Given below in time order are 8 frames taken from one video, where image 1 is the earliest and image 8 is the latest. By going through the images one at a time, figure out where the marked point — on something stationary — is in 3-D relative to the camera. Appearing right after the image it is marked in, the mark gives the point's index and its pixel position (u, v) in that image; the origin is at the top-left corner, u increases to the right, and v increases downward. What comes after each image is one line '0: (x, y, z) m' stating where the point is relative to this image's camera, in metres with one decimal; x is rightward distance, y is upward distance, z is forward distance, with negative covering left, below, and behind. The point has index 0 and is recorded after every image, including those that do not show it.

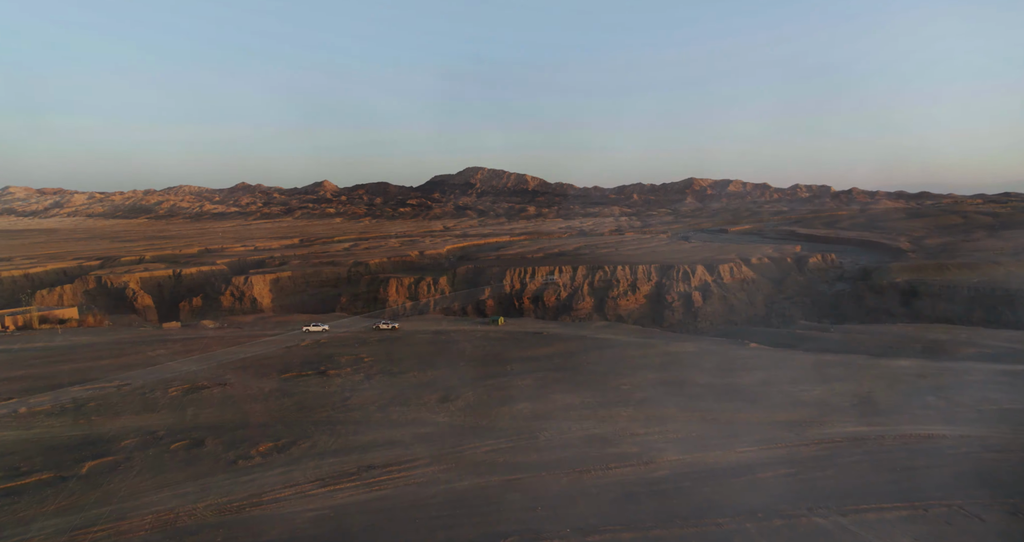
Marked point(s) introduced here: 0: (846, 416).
0: (+5.9, -2.5, +11.0) m
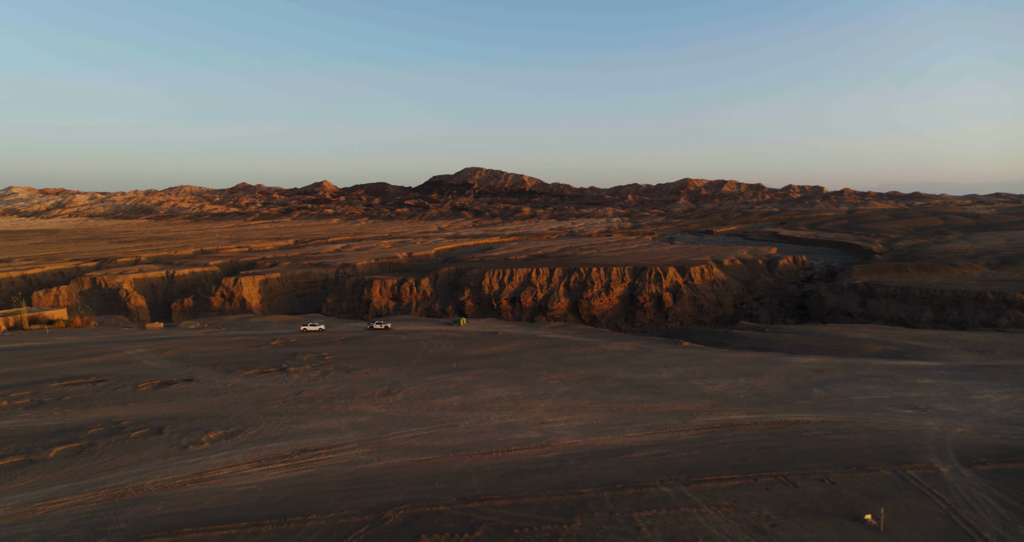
0: (+4.4, -2.7, +12.3) m
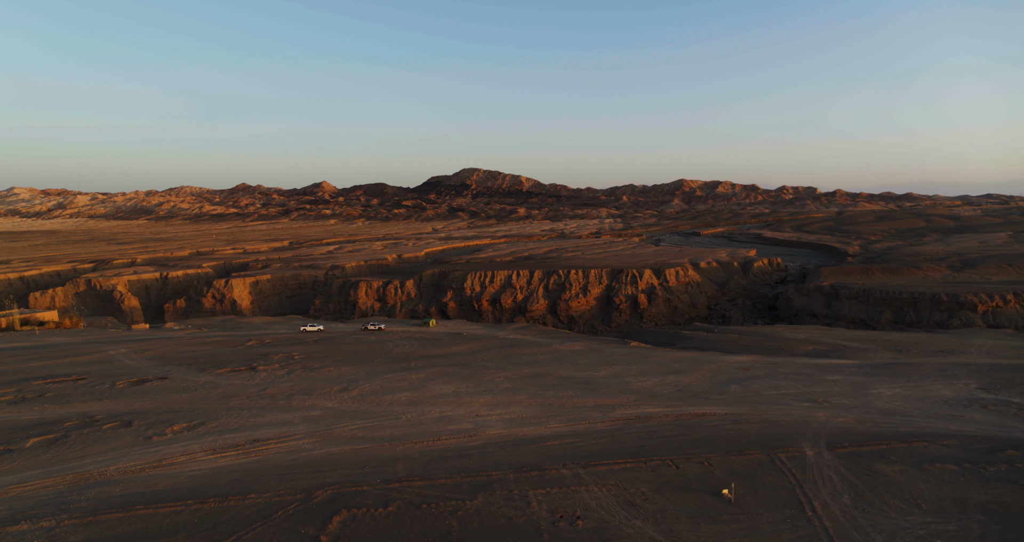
0: (+3.1, -2.8, +13.5) m
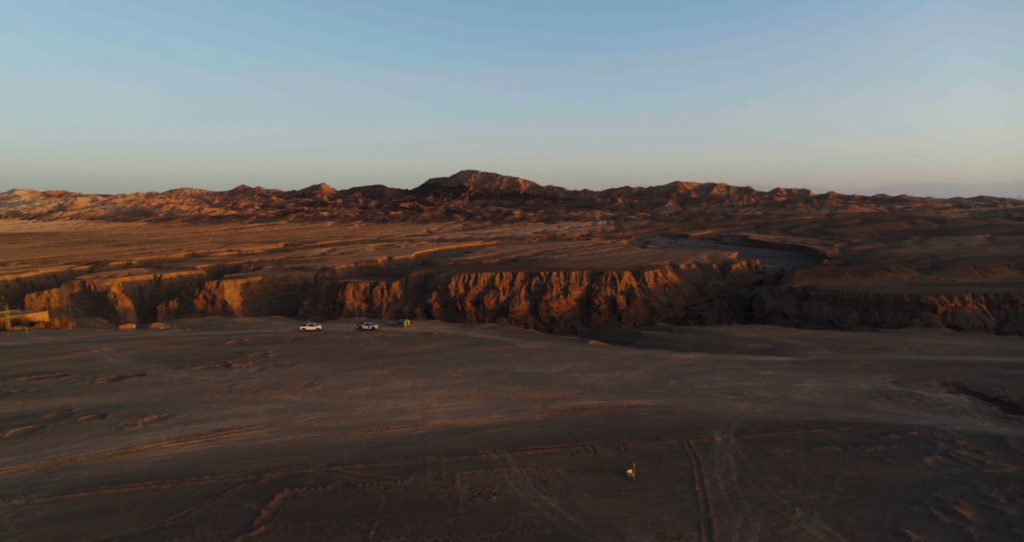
0: (+2.0, -2.8, +14.4) m
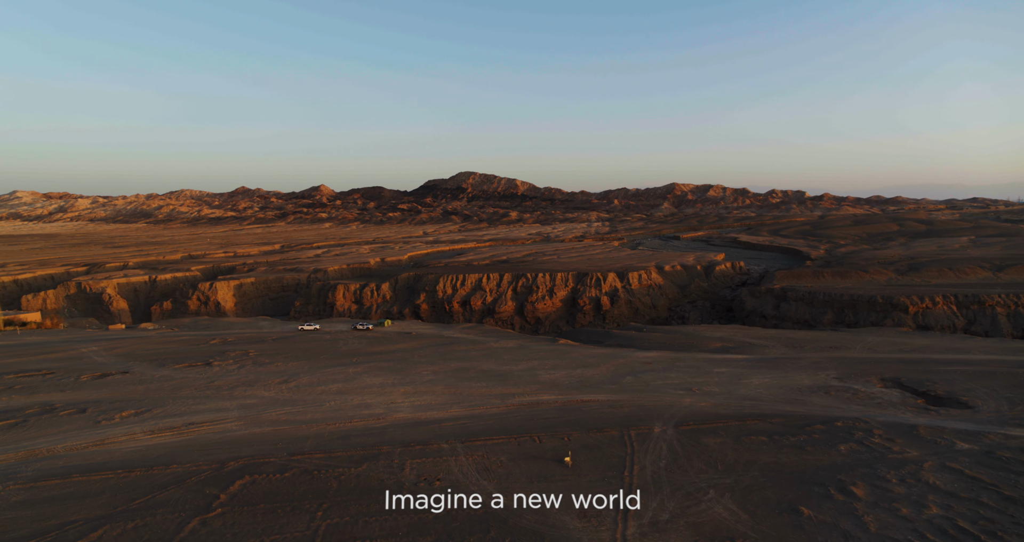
0: (+1.1, -2.9, +15.1) m
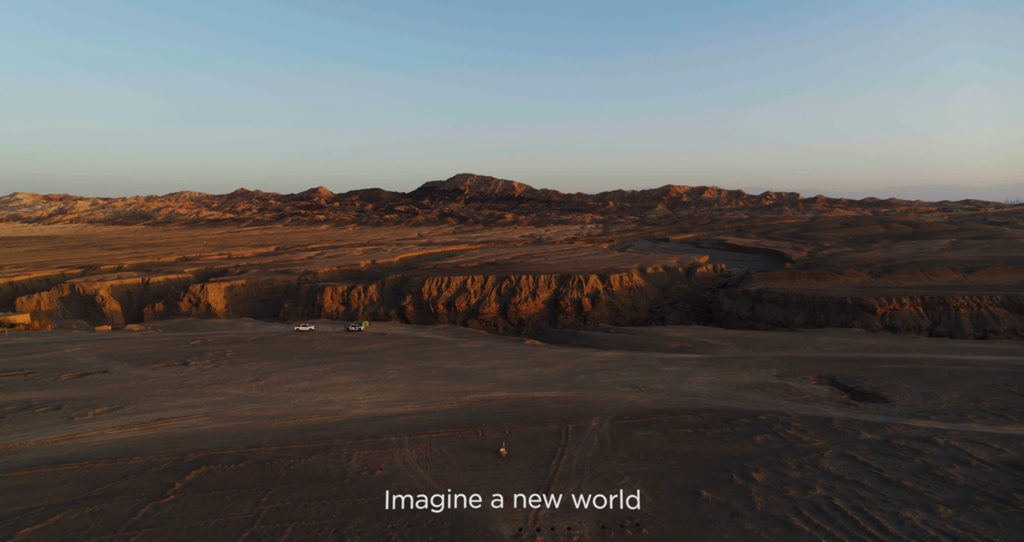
0: (0.0, -2.9, +15.8) m
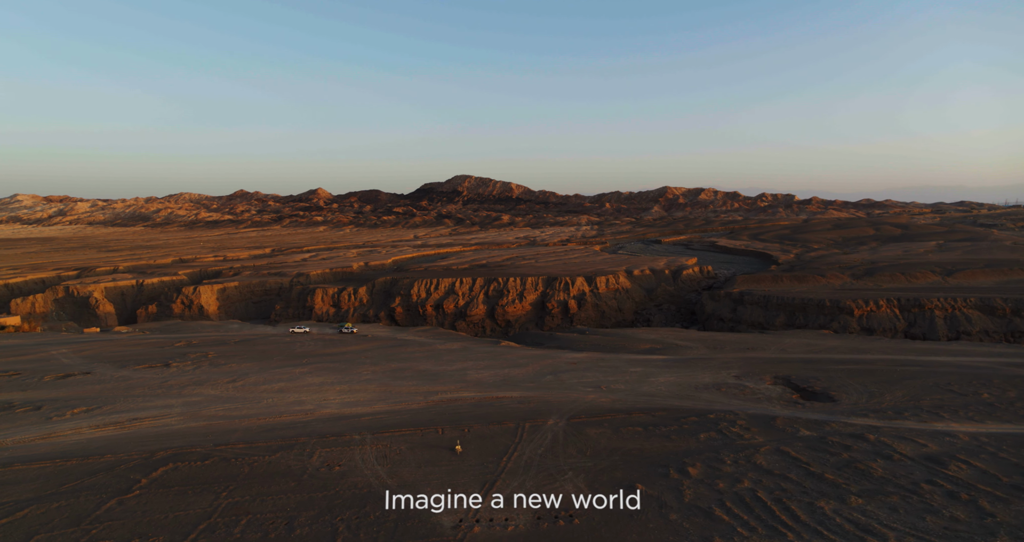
0: (-0.9, -3.0, +16.3) m
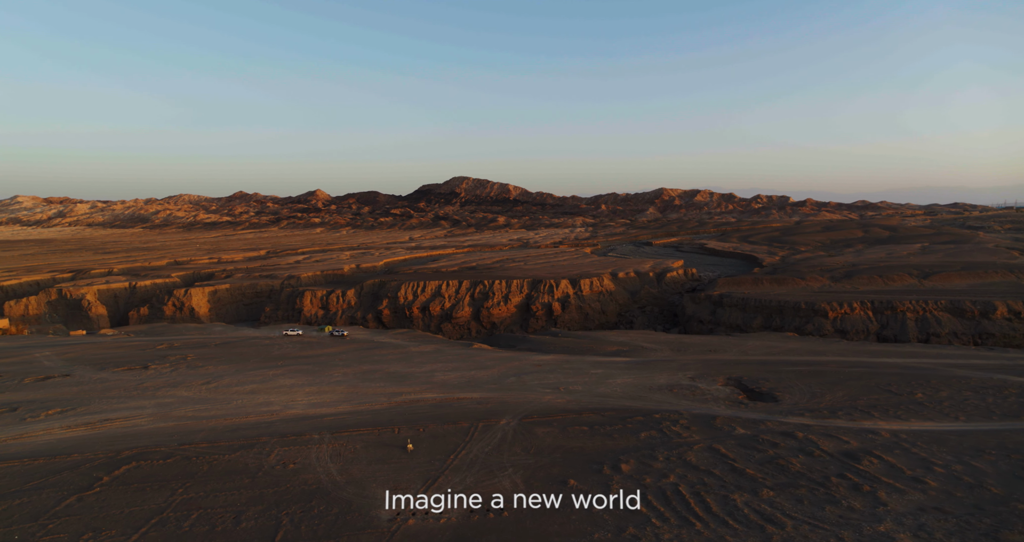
0: (-1.9, -3.2, +16.8) m
